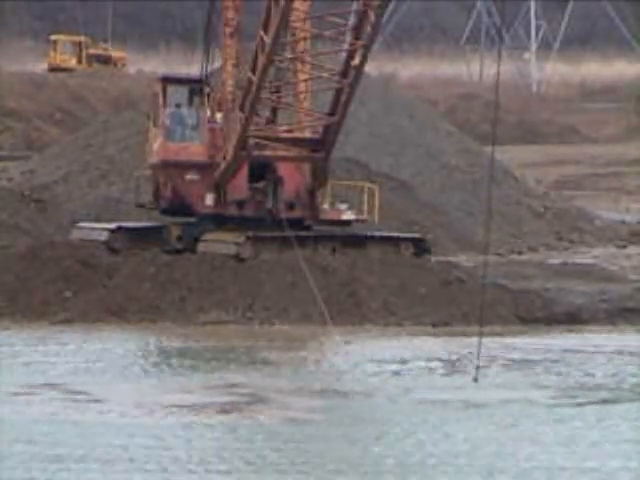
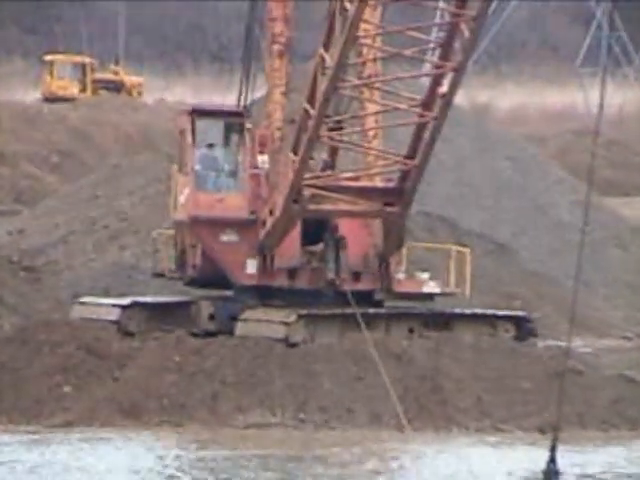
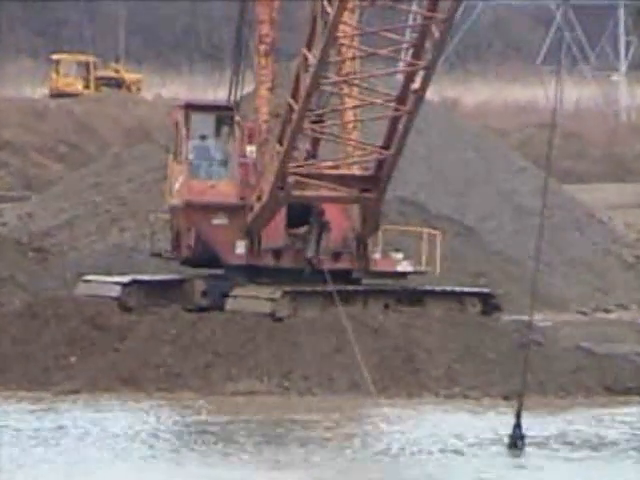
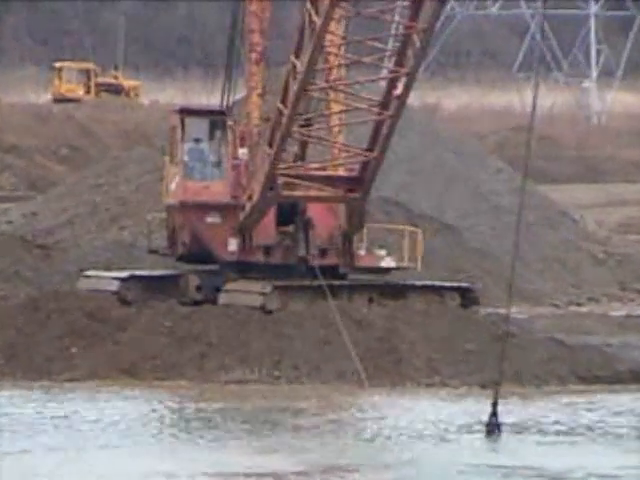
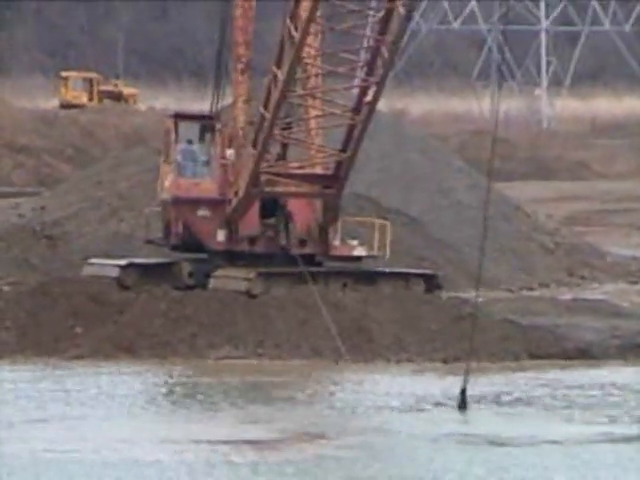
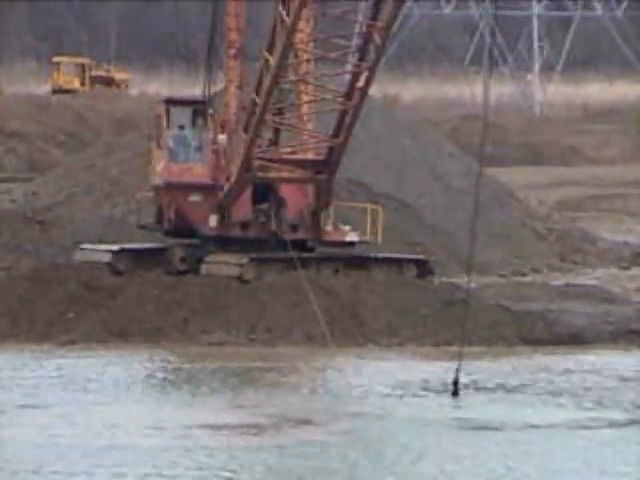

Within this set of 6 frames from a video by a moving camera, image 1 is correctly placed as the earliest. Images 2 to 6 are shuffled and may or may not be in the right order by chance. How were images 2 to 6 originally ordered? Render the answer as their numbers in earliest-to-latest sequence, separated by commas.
6, 5, 4, 3, 2
